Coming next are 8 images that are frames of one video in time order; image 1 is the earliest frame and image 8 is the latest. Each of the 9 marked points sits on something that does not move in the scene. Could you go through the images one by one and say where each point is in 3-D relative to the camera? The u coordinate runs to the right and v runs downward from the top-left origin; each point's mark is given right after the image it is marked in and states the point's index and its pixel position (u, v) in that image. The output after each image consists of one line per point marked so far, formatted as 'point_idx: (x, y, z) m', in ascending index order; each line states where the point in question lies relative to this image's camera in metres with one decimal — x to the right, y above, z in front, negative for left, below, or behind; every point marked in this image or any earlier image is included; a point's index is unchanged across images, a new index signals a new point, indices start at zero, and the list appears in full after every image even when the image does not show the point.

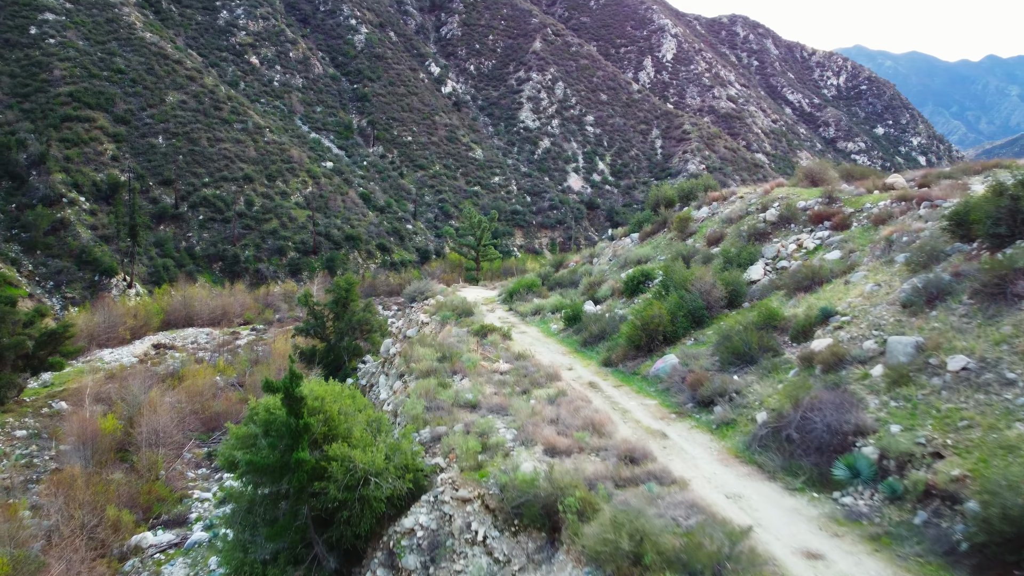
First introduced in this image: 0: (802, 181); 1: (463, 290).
0: (+4.0, +1.5, +11.3) m
1: (-1.0, -0.1, +16.1) m
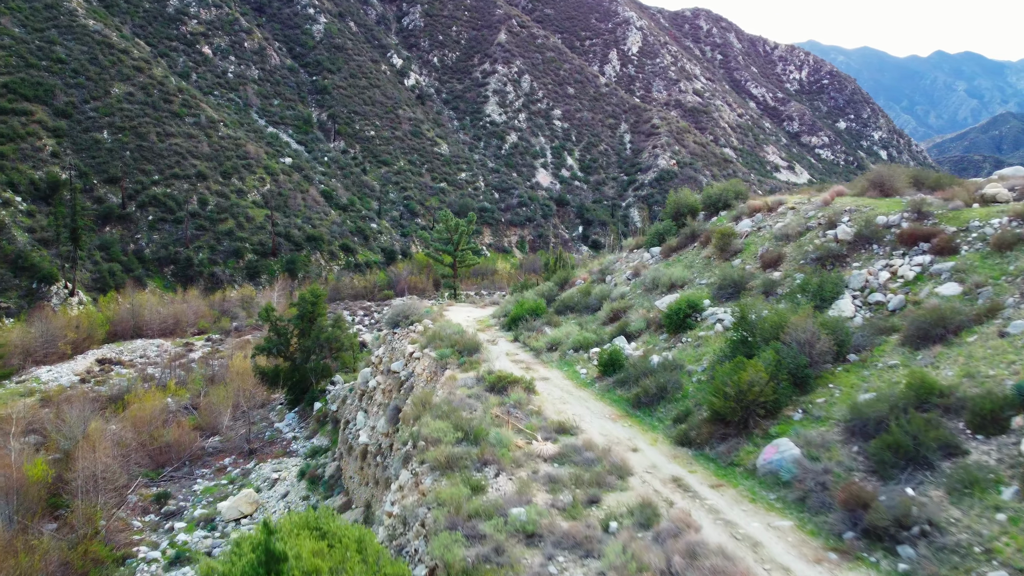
0: (+4.2, +1.2, +9.5) m
1: (-1.1, -0.4, +14.1) m
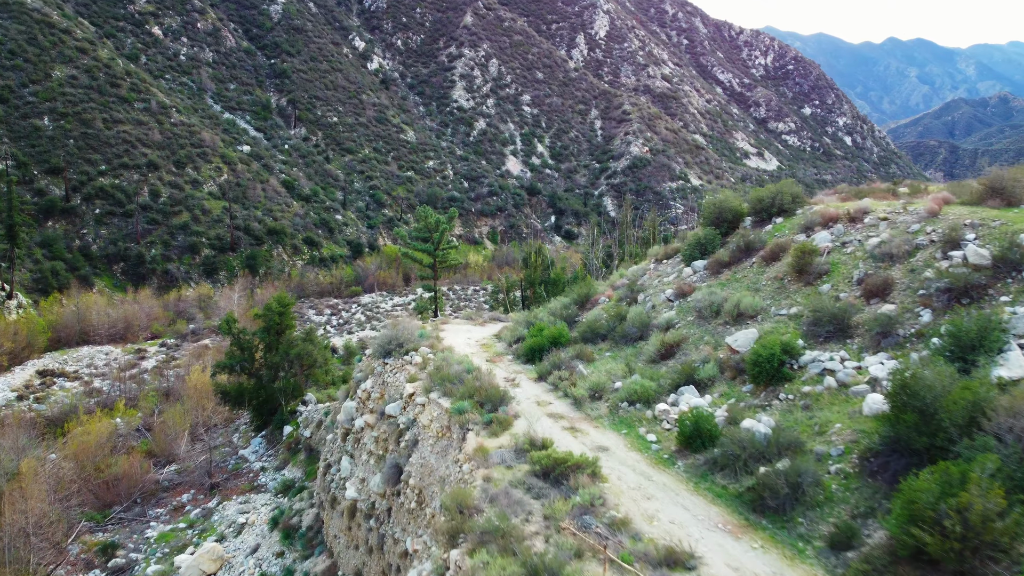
0: (+4.5, +0.9, +7.8) m
1: (-1.0, -0.7, +12.1) m
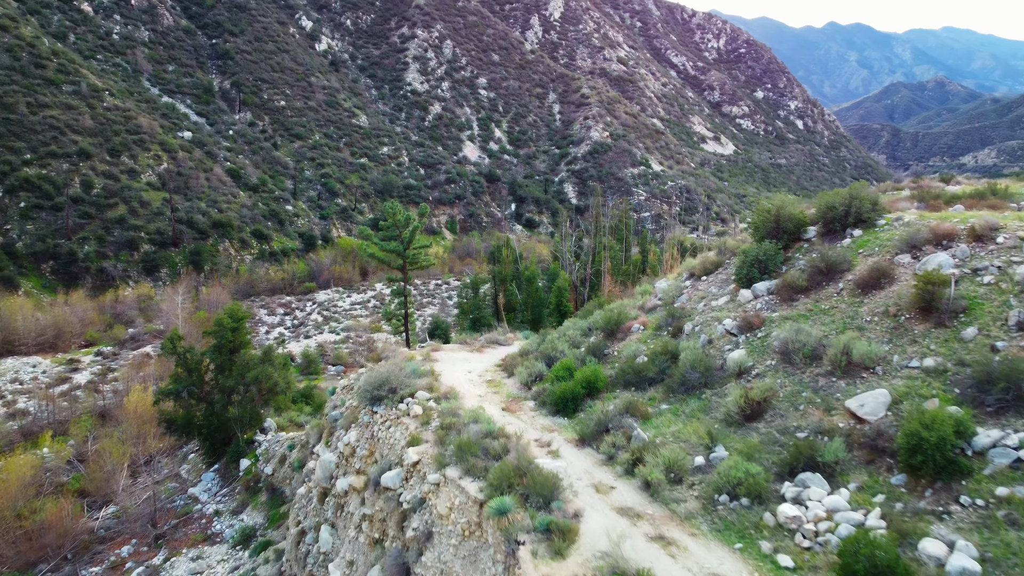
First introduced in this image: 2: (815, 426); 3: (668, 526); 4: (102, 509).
0: (+4.8, +0.6, +6.1) m
1: (-0.9, -0.9, +10.1) m
2: (+2.2, -1.0, +5.8) m
3: (+1.0, -1.5, +5.2) m
4: (-7.5, -4.0, +14.8) m
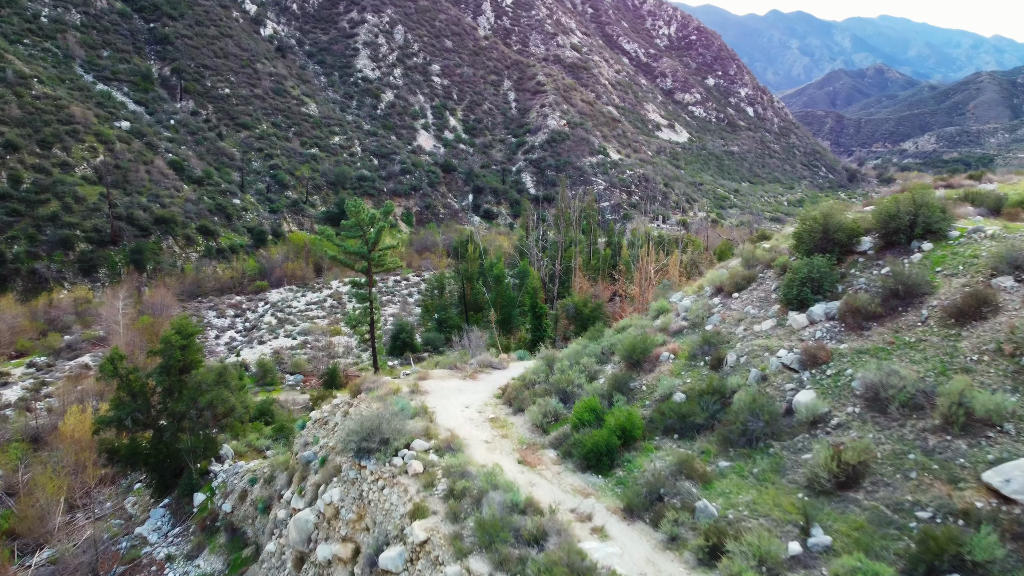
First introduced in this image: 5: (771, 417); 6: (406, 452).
0: (+5.0, +0.4, +5.1) m
1: (-0.8, -1.2, +8.7) m
2: (+2.4, -1.2, +4.6) m
3: (+1.3, -1.8, +4.0) m
4: (-7.7, -4.3, +13.1) m
5: (+1.9, -0.9, +6.1) m
6: (-0.9, -1.4, +7.0) m
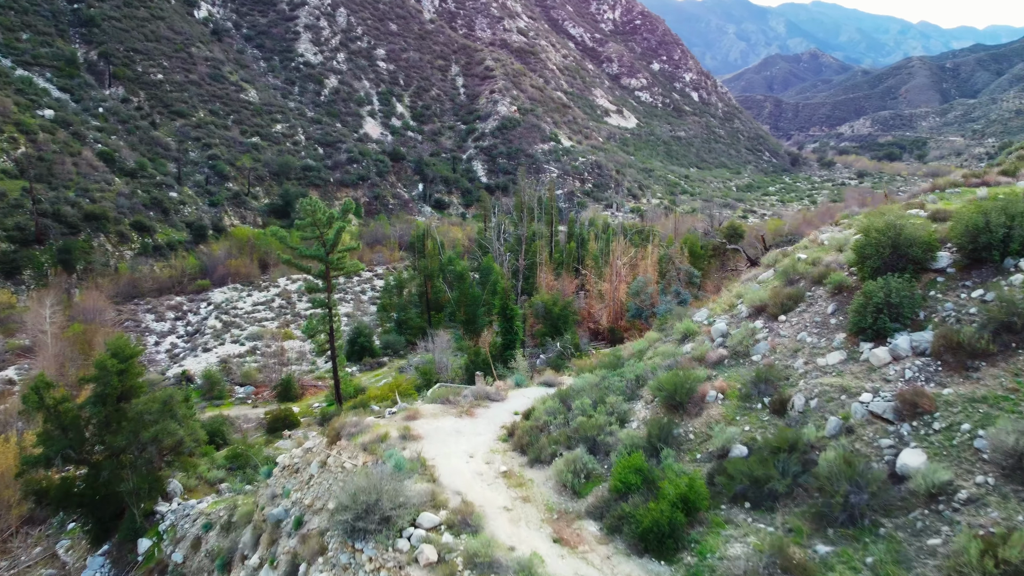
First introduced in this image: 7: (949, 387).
0: (+5.3, +0.2, +4.1) m
1: (-0.8, -1.4, +7.4) m
2: (+2.8, -1.5, +3.5) m
3: (+1.7, -2.1, +2.8) m
4: (-7.8, -4.6, +11.3) m
5: (+2.2, -1.2, +4.9) m
6: (-0.7, -1.7, +5.7) m
7: (+2.9, -0.6, +5.3) m
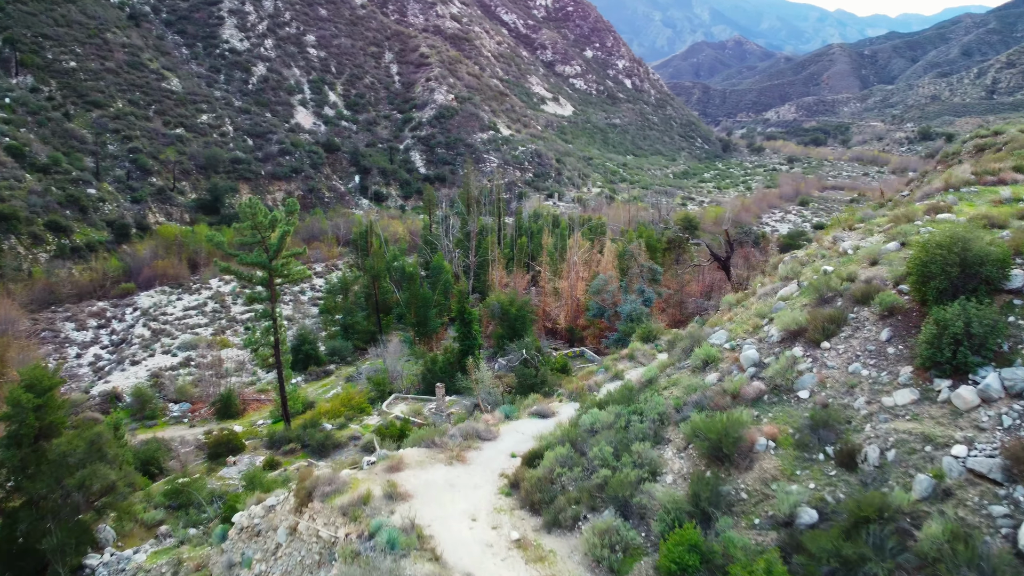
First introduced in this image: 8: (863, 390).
0: (+5.6, 0.0, +3.4) m
1: (-0.7, -1.6, +6.2) m
2: (+3.2, -1.7, +2.7) m
3: (+2.2, -2.3, +1.9) m
4: (-8.0, -4.9, +9.6) m
5: (+2.4, -1.4, +4.0) m
6: (-0.5, -1.9, +4.6) m
7: (+3.0, -0.8, +4.5) m
8: (+2.4, -0.7, +5.6) m
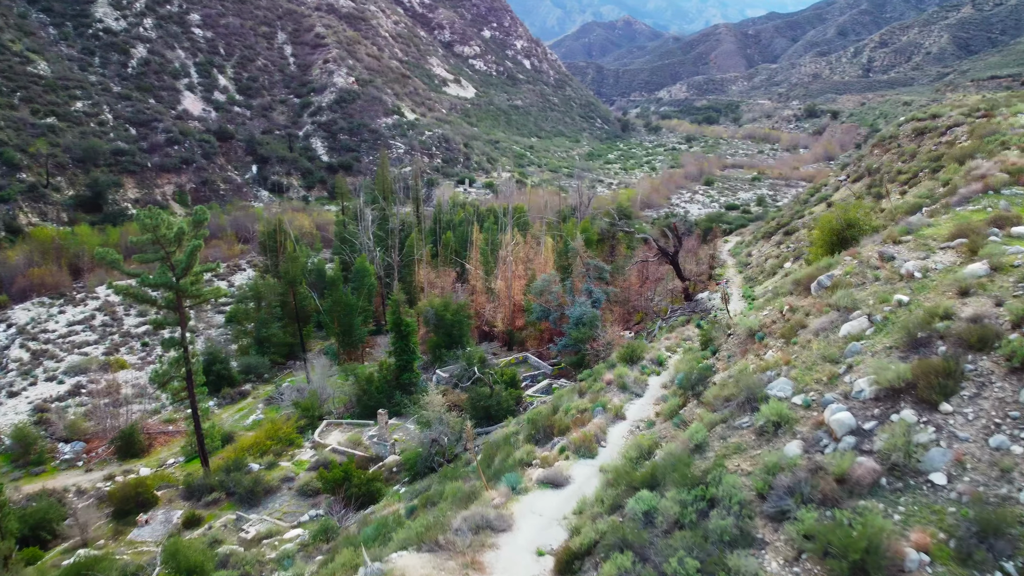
0: (+6.1, -0.2, +2.6) m
1: (-0.4, -2.1, +4.6) m
2: (+3.9, -2.0, +1.6) m
3: (+3.0, -2.7, +0.7) m
4: (-7.9, -5.6, +7.2) m
5: (+3.0, -1.7, +2.8) m
6: (0.0, -2.4, +3.0) m
7: (+3.5, -1.1, +3.3) m
8: (+2.8, -1.0, +4.4) m
